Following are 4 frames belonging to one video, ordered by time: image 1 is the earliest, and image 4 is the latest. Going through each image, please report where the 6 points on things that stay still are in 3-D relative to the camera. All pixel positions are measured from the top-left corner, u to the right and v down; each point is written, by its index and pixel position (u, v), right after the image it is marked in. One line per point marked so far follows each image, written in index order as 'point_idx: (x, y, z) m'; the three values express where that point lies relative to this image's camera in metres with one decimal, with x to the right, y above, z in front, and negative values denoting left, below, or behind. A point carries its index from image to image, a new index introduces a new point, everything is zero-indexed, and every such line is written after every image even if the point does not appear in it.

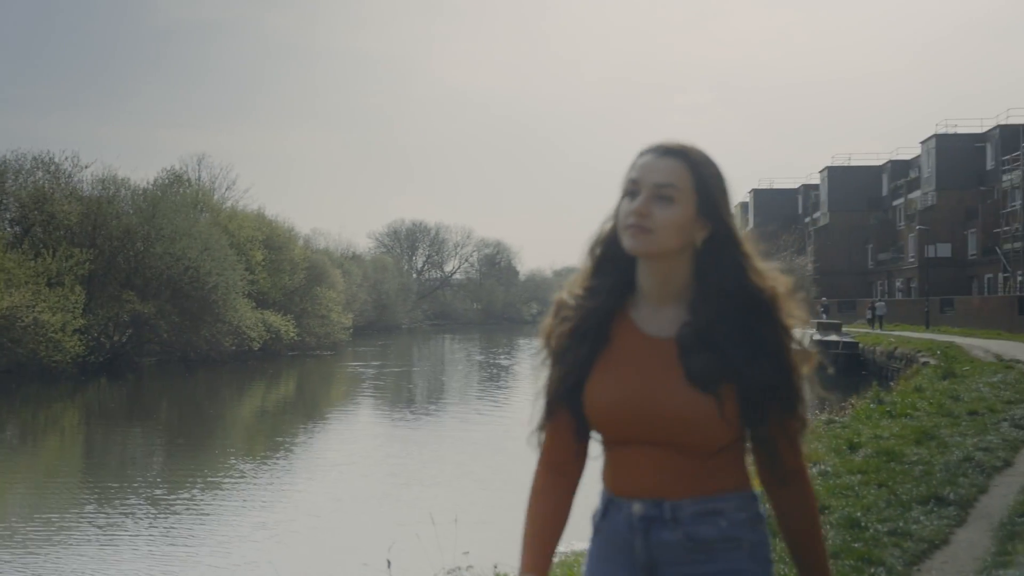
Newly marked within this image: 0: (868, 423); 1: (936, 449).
0: (+5.4, -2.0, +14.0) m
1: (+5.2, -1.9, +11.2) m
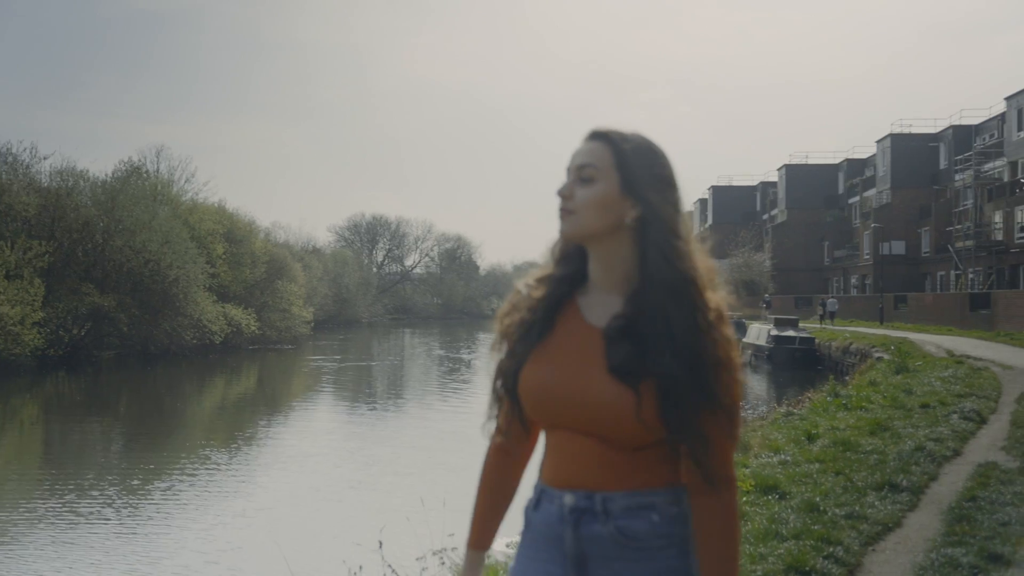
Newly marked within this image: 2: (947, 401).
0: (+4.9, -2.0, +14.4) m
1: (+4.8, -1.9, +11.5) m
2: (+6.7, -1.7, +14.2) m
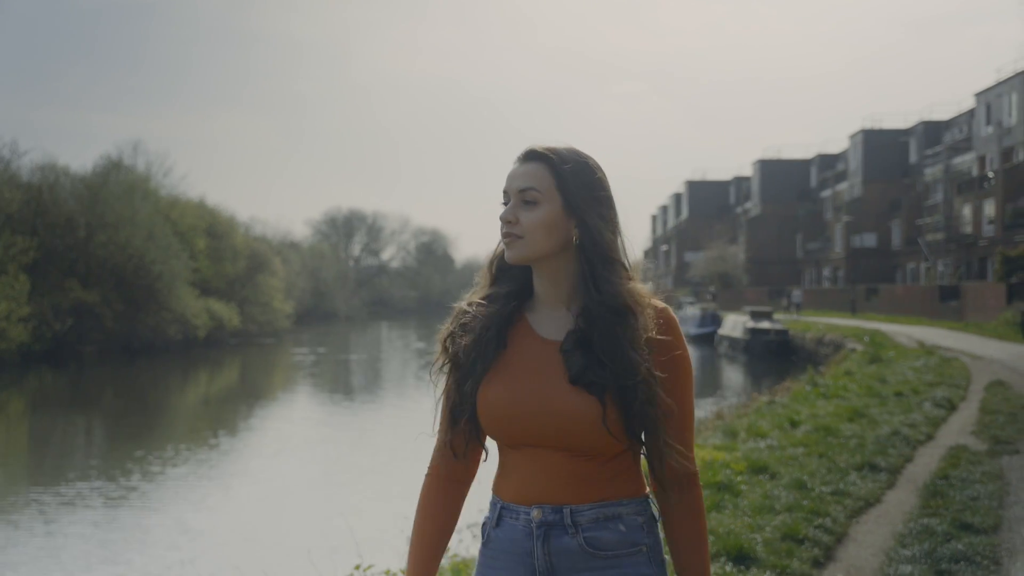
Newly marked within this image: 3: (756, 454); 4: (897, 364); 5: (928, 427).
0: (+4.7, -1.9, +14.9) m
1: (+4.6, -1.8, +12.0) m
2: (+6.5, -1.6, +14.7) m
3: (+2.8, -2.0, +10.7) m
4: (+8.2, -1.6, +19.5) m
5: (+5.3, -1.8, +11.6) m
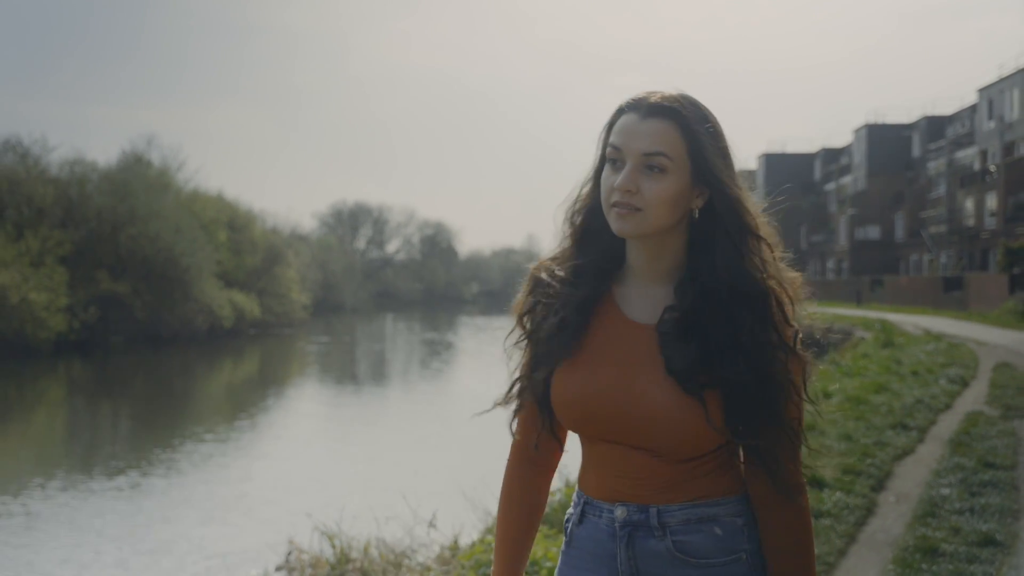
0: (+5.2, -1.7, +15.6) m
1: (+5.1, -1.7, +12.7) m
2: (+7.0, -1.5, +15.4) m
3: (+3.3, -1.8, +11.5) m
4: (+8.6, -1.4, +20.2) m
5: (+5.7, -1.6, +12.4) m
